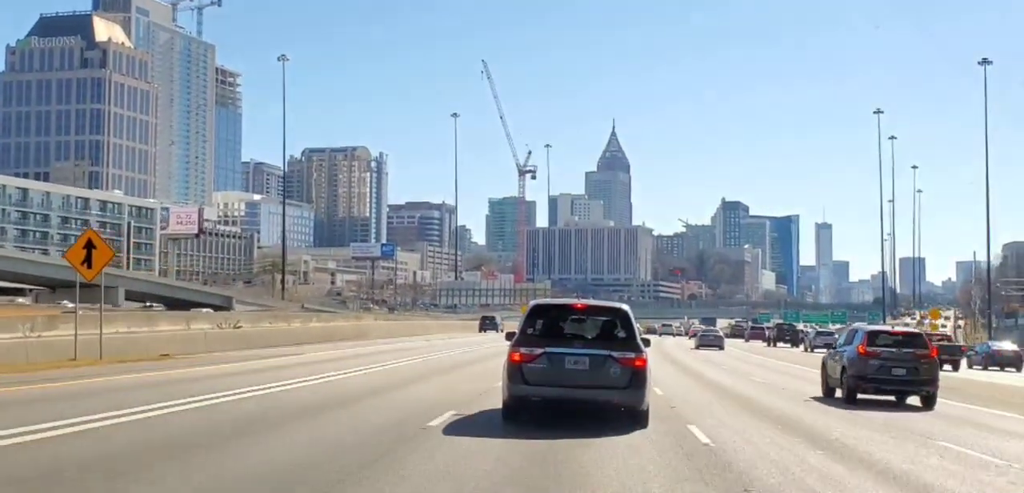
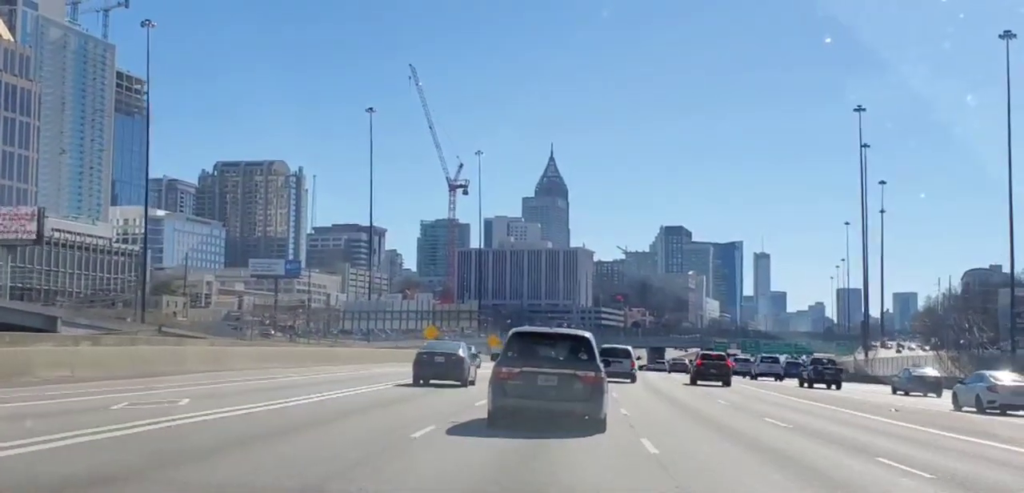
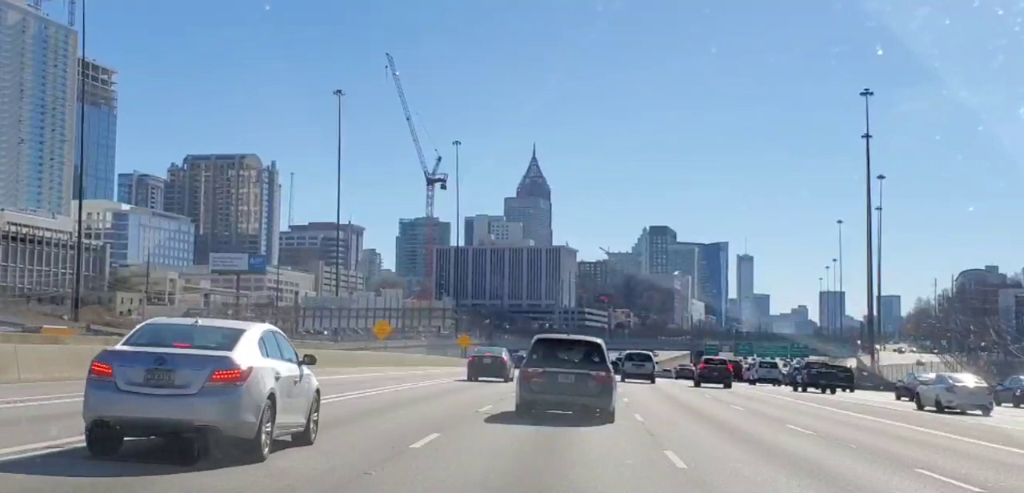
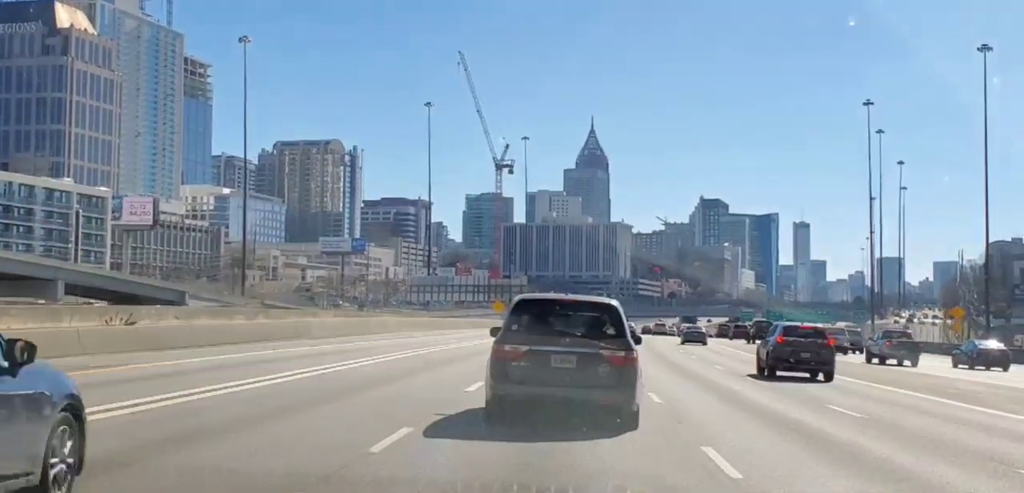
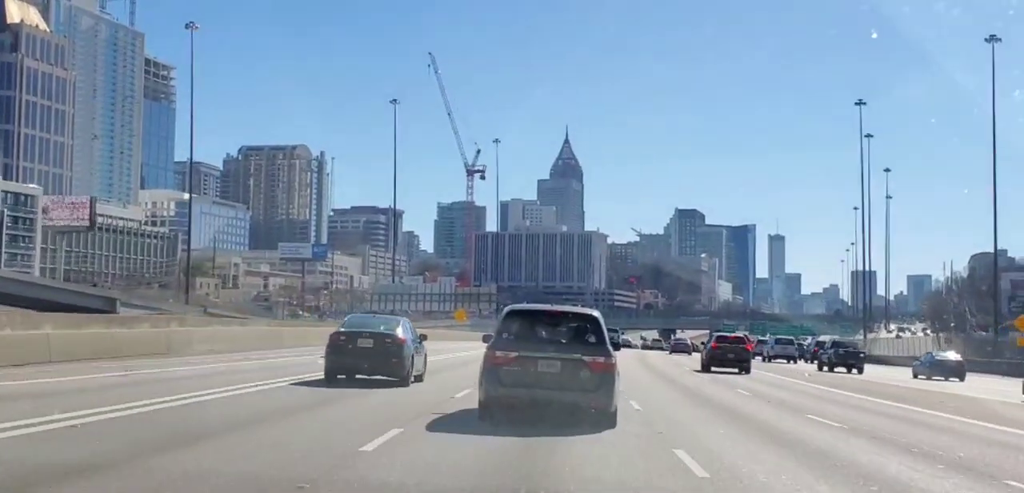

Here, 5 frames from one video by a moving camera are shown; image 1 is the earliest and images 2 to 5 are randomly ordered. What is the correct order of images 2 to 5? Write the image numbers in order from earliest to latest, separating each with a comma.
4, 5, 2, 3
